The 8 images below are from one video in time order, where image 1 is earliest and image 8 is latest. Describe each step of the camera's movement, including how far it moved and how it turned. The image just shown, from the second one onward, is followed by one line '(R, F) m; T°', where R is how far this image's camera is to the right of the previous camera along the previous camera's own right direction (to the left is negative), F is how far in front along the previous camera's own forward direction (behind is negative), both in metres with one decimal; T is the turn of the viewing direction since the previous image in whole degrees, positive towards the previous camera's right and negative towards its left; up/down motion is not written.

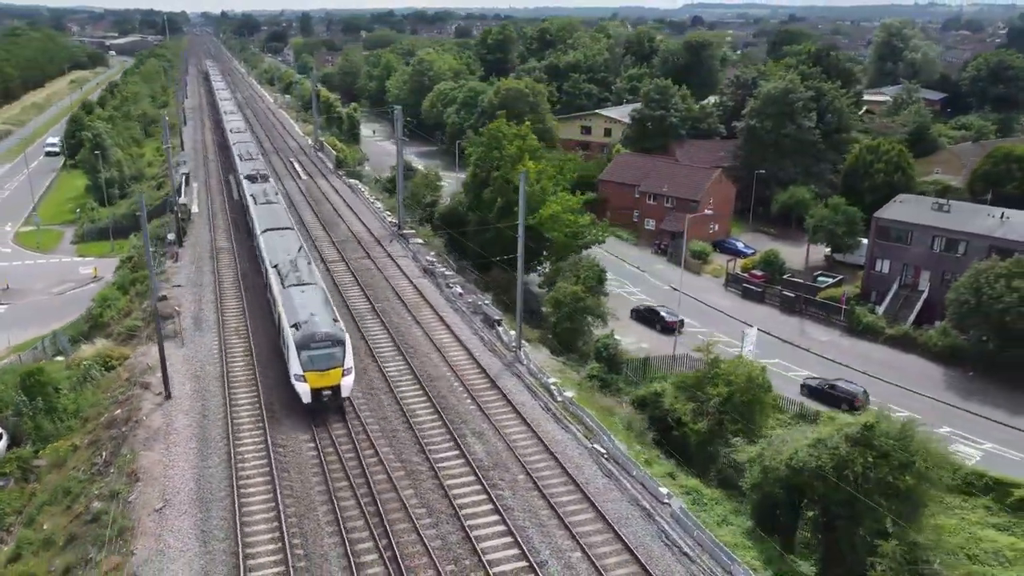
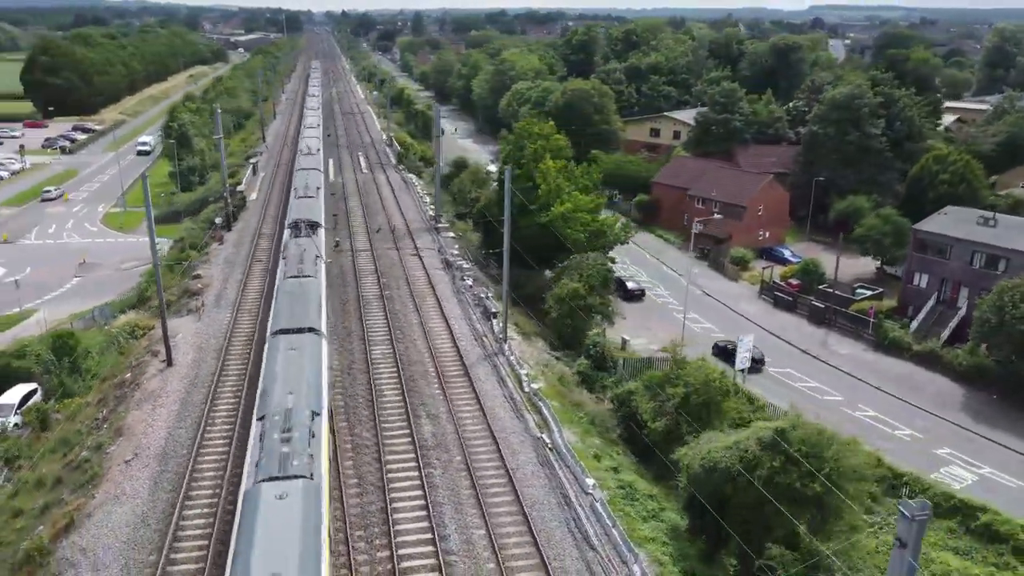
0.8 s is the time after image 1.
(+2.7, -0.4) m; -7°
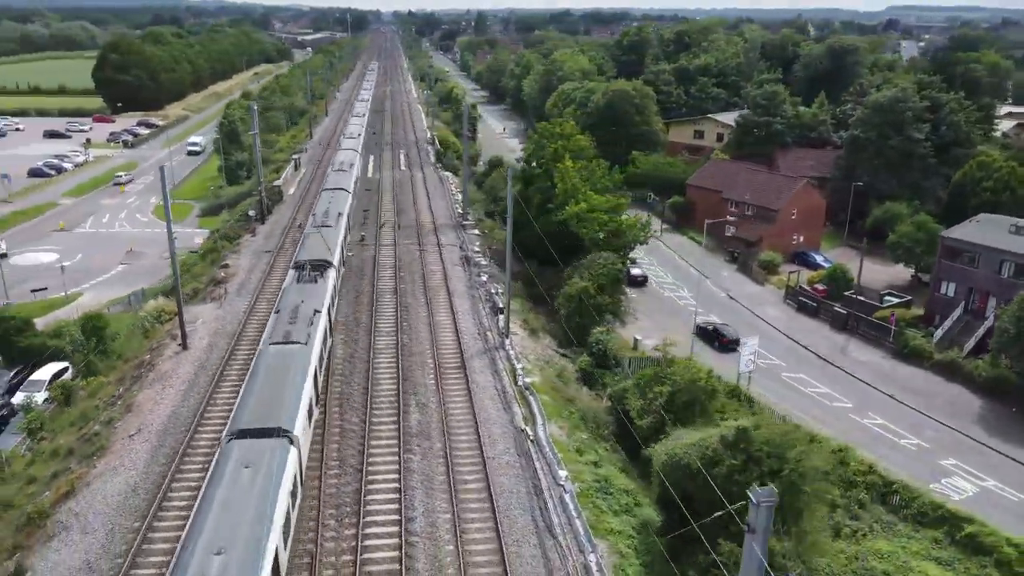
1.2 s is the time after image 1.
(+1.3, -0.3) m; -4°
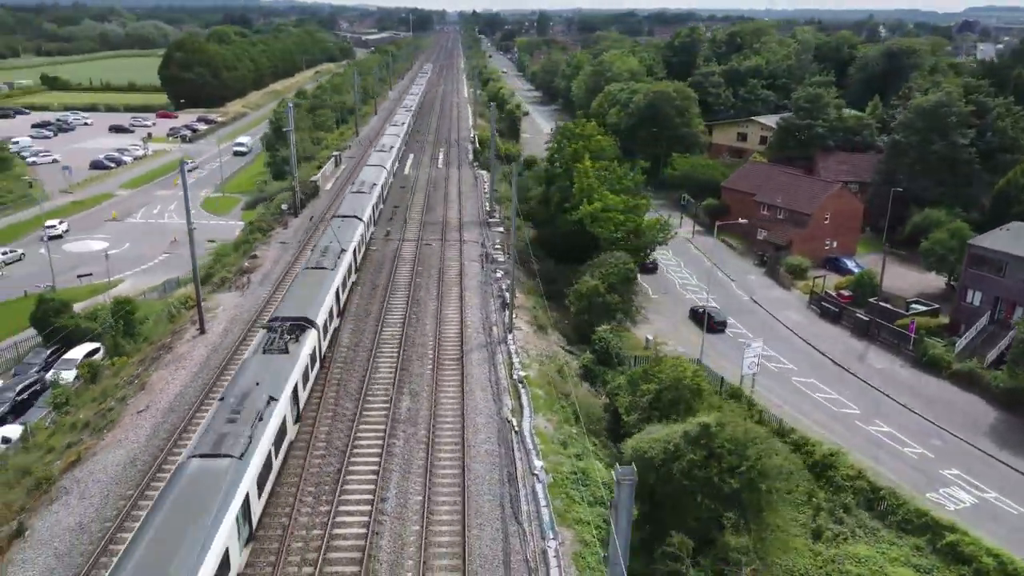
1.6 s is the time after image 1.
(+1.3, -0.4) m; -4°
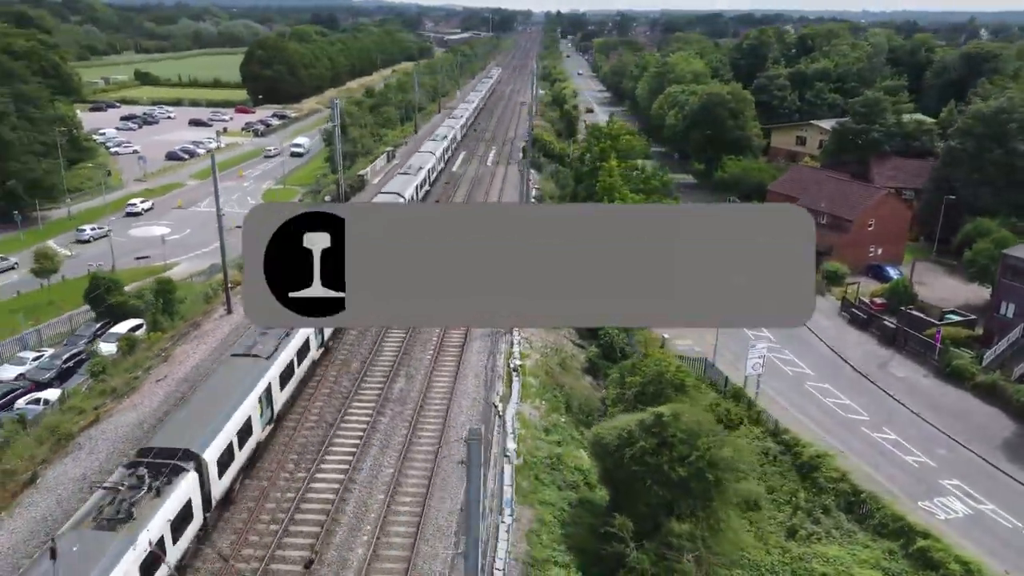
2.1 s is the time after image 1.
(+1.7, -0.6) m; -5°
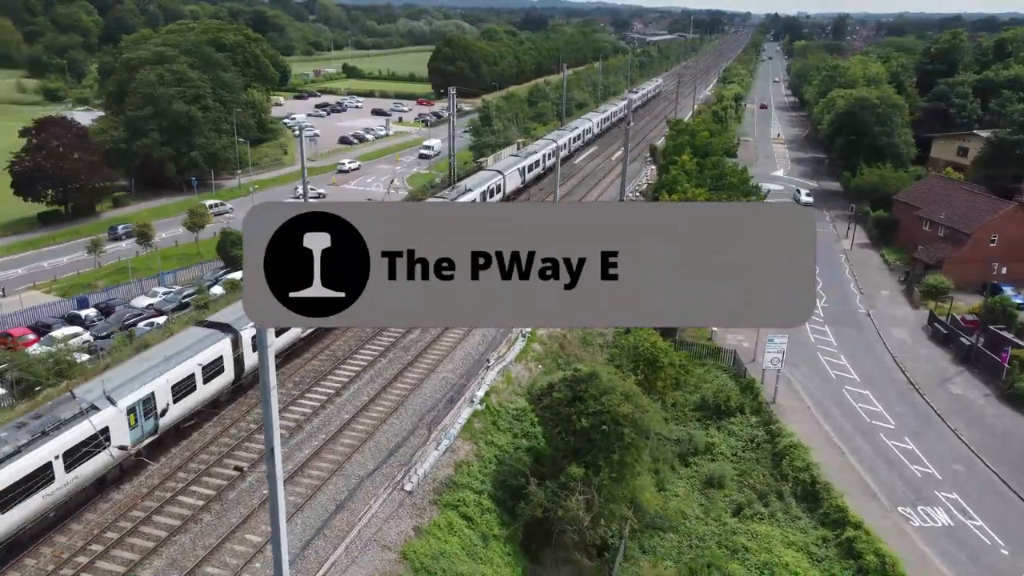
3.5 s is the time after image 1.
(+4.3, -1.2) m; -14°
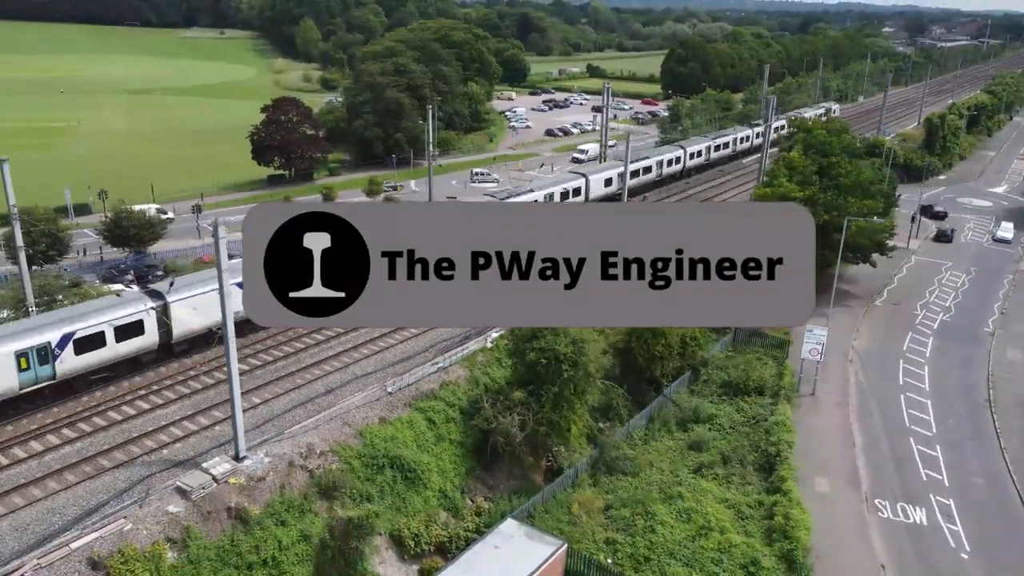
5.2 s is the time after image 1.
(+5.5, -1.6) m; -18°
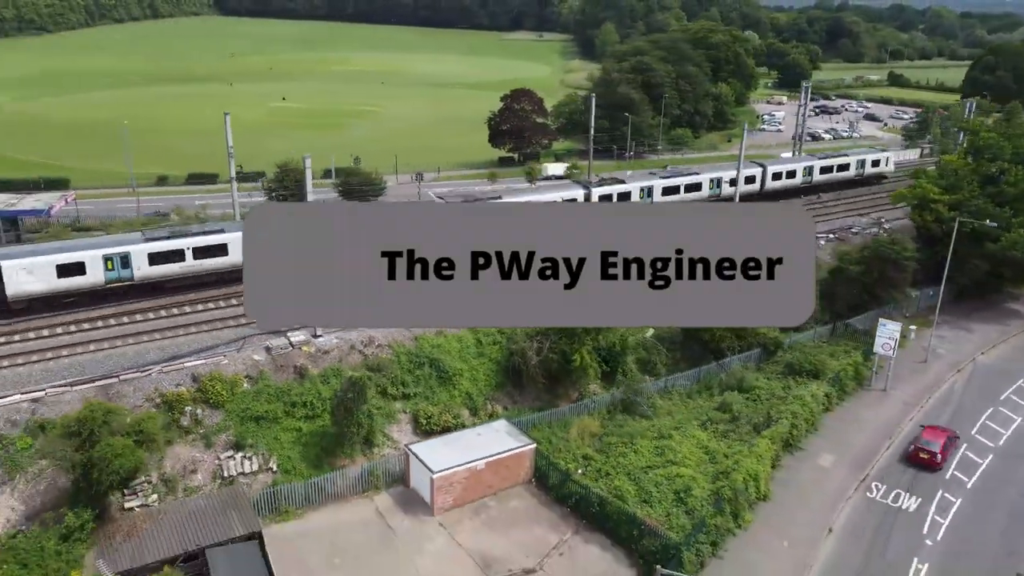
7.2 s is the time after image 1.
(+6.0, -2.0) m; -21°
